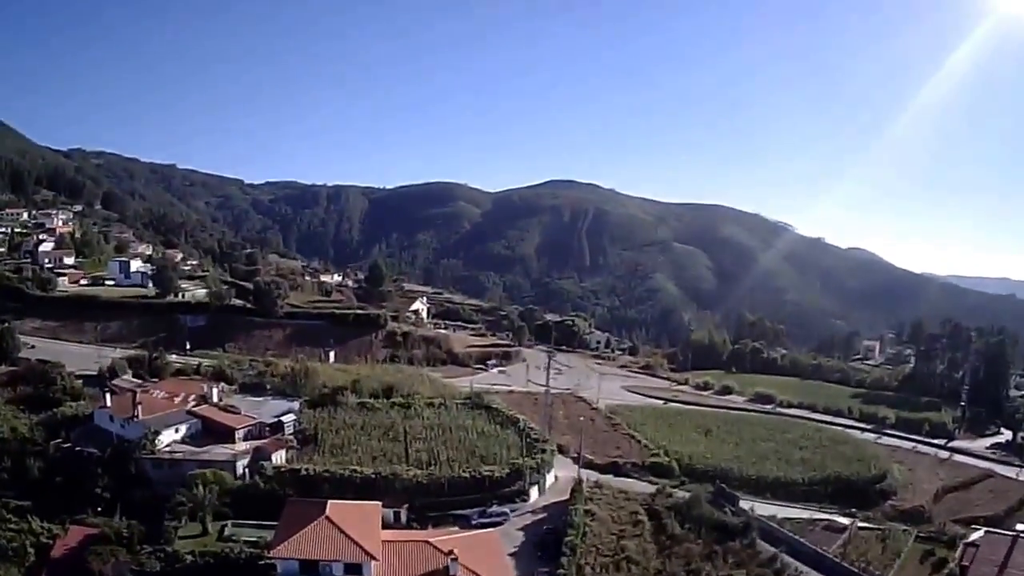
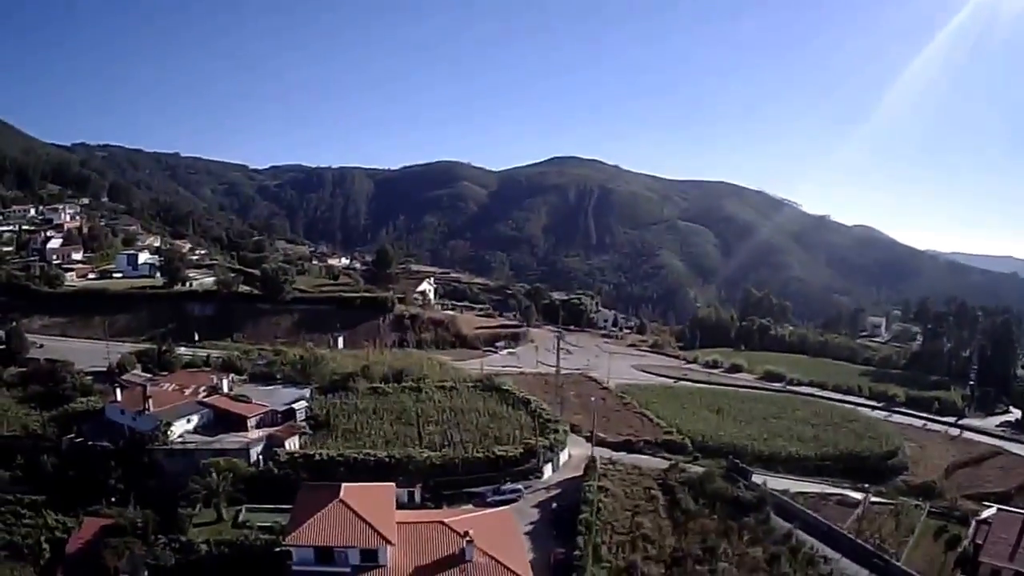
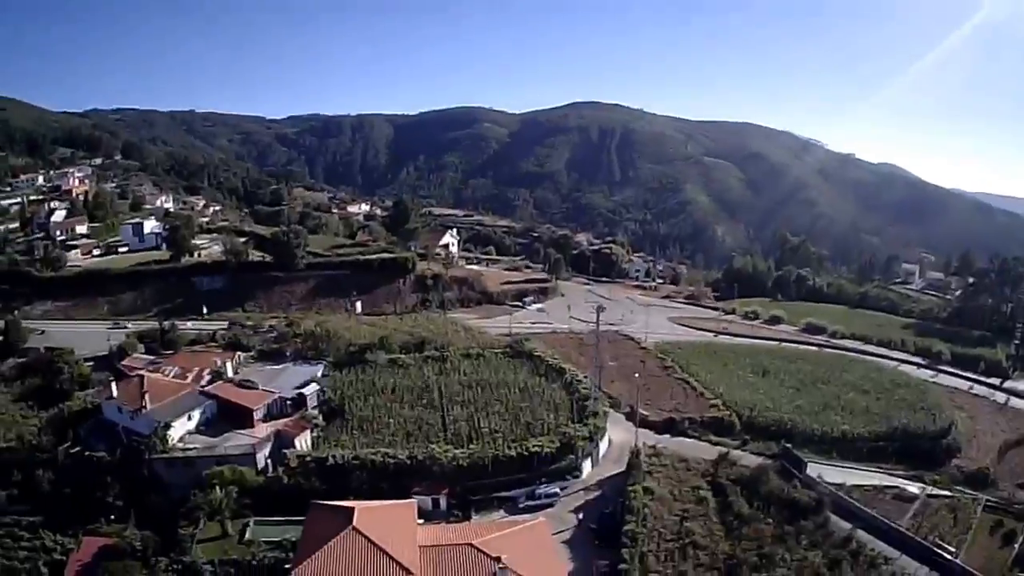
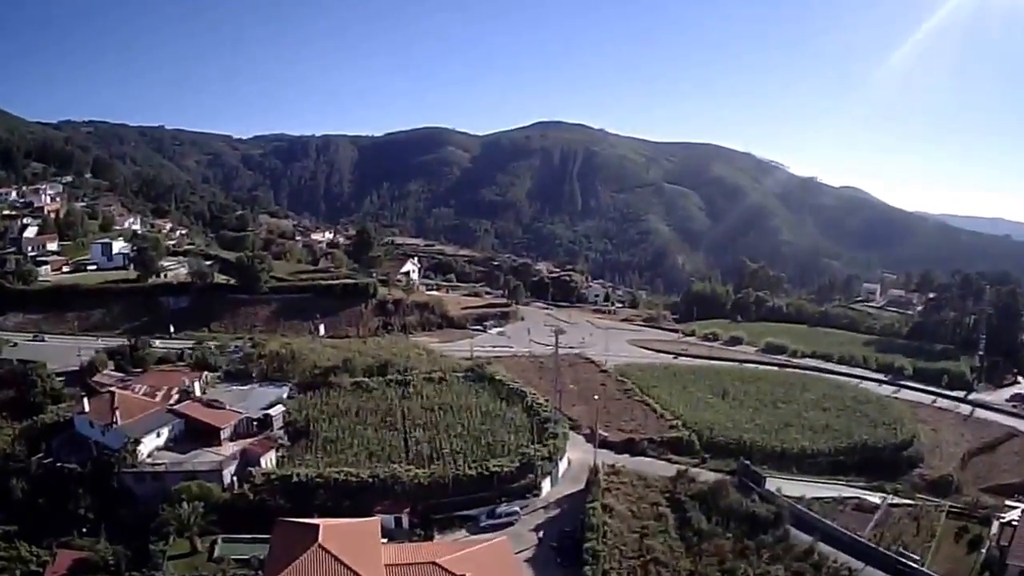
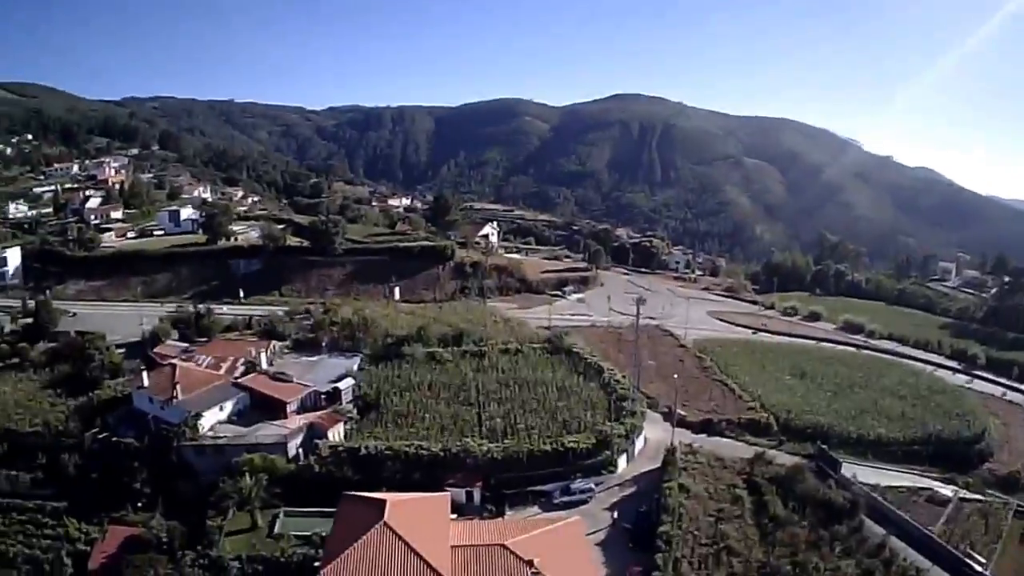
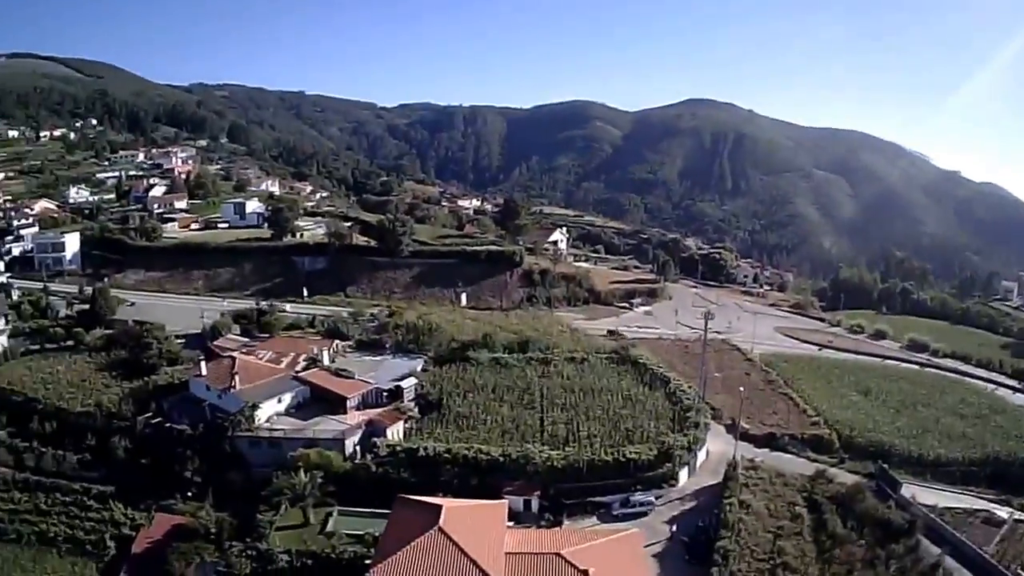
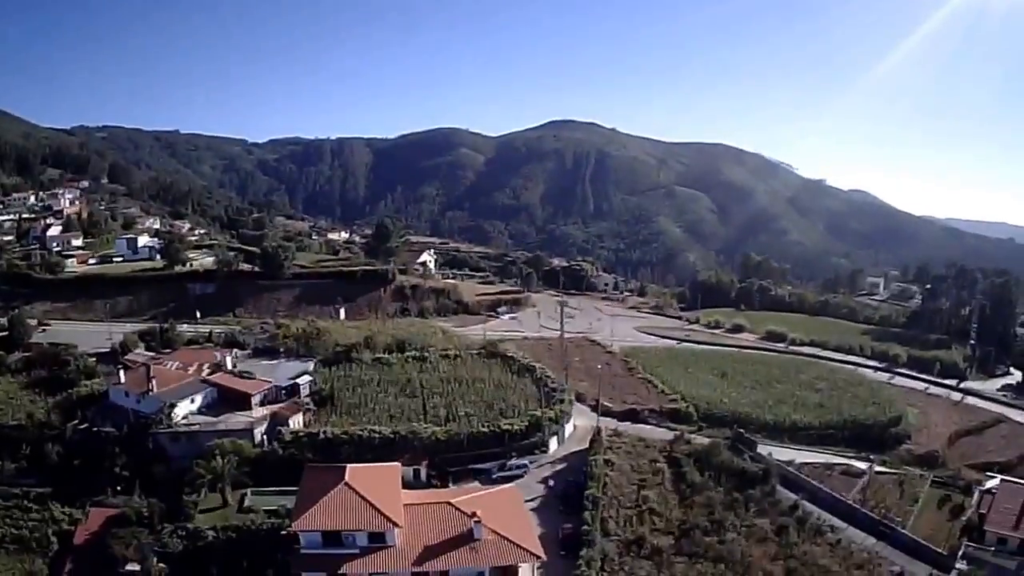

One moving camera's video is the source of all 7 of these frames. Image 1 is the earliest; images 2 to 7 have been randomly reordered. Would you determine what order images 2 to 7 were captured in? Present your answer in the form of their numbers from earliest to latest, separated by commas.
2, 7, 4, 3, 5, 6
